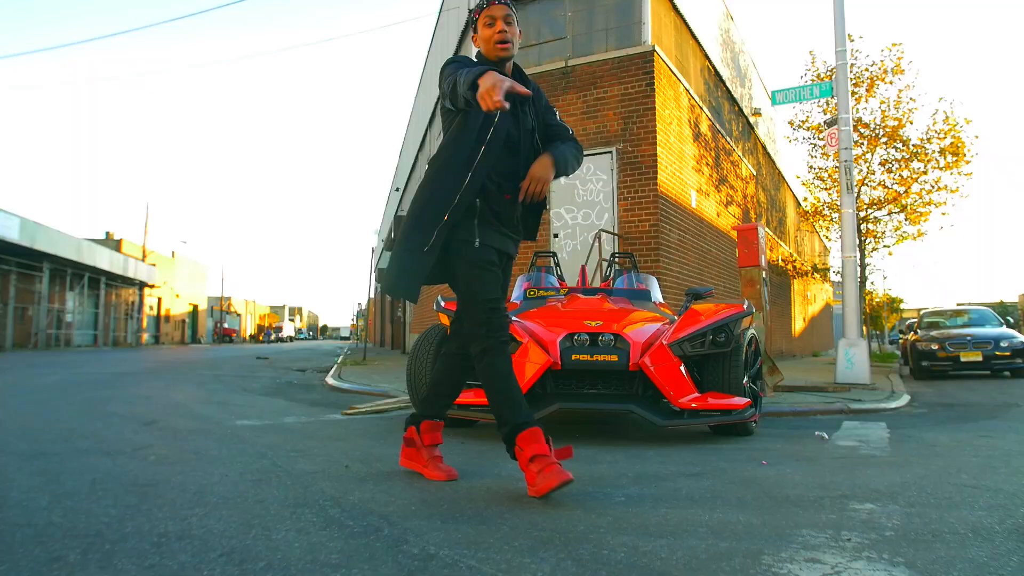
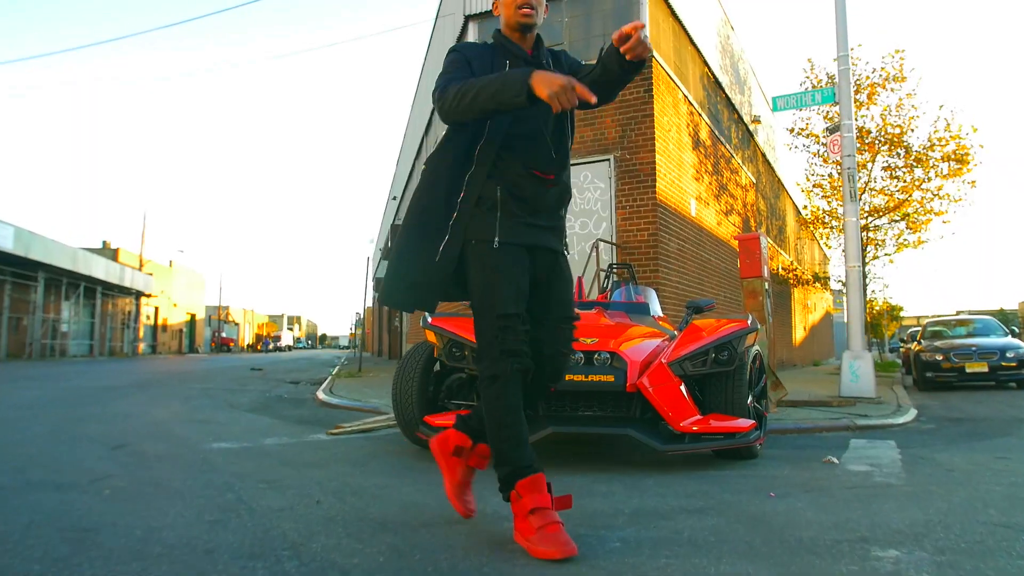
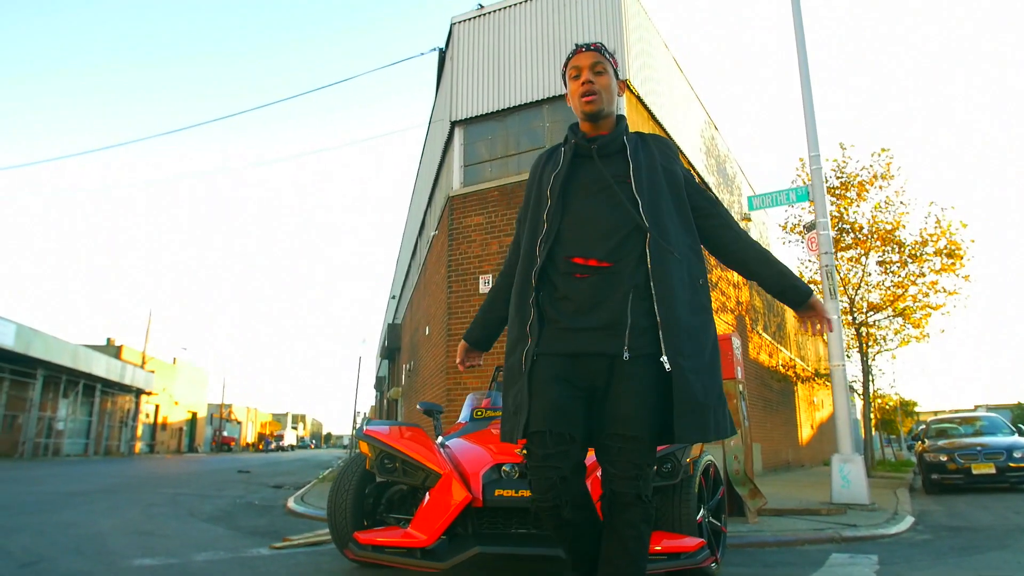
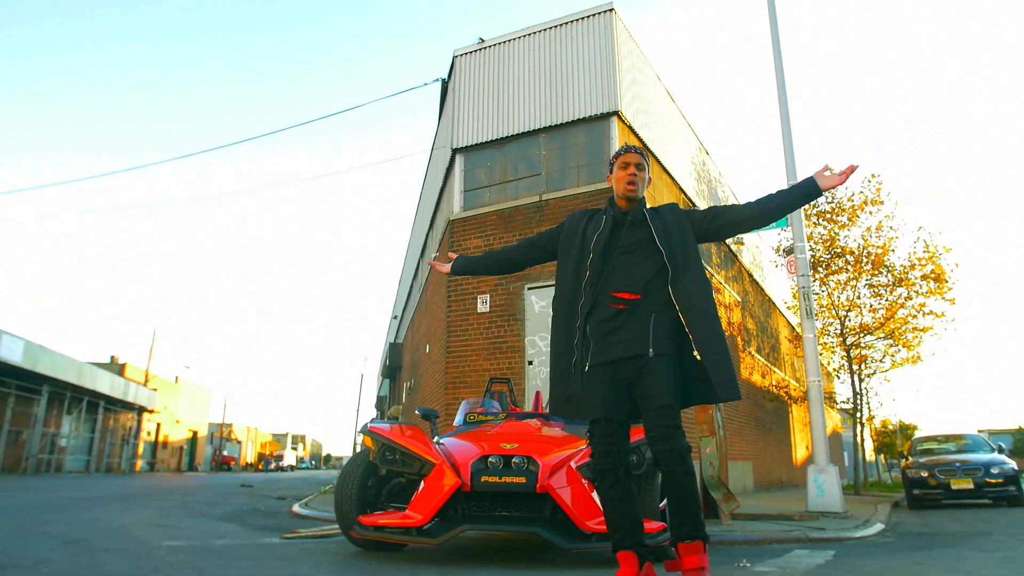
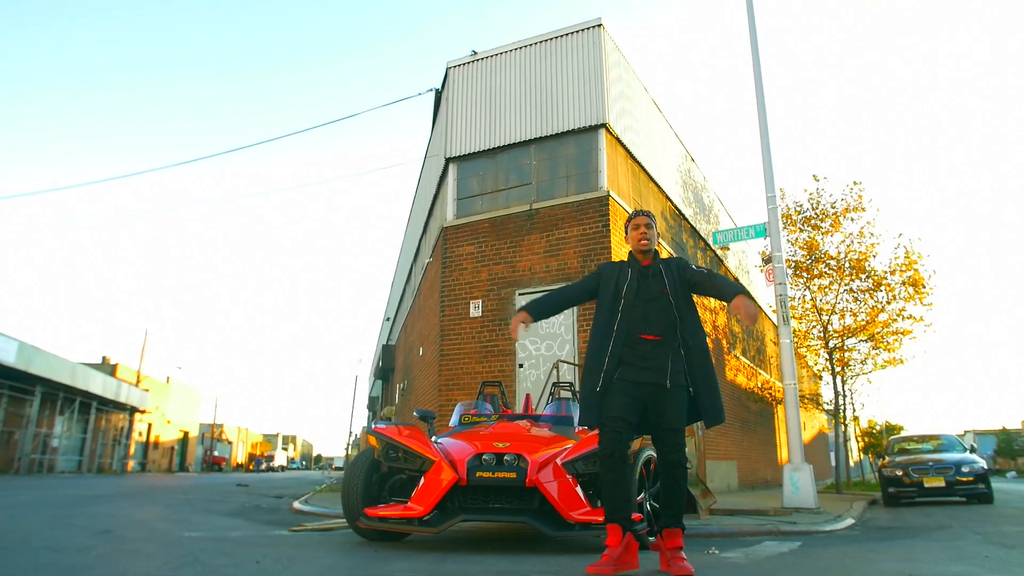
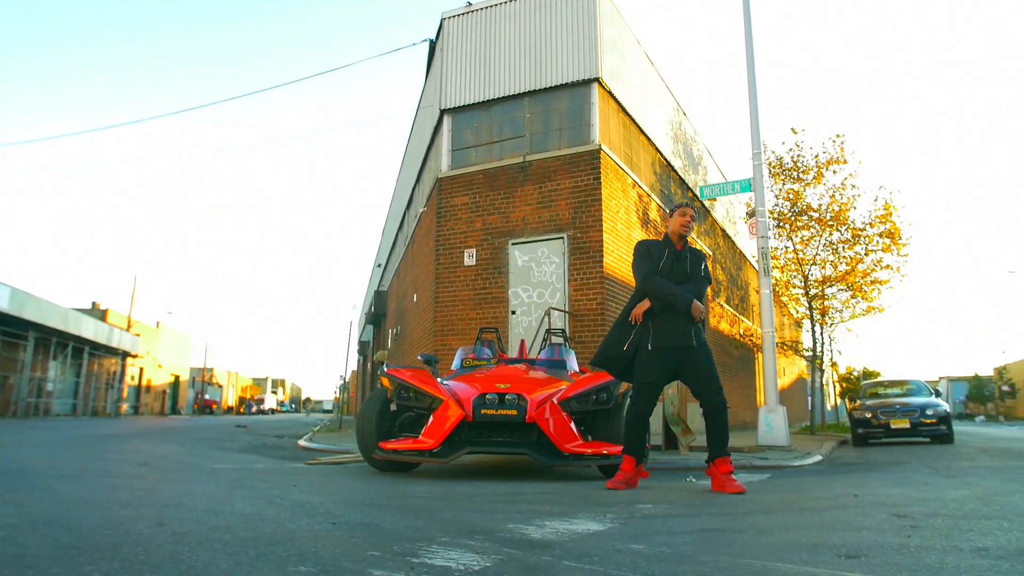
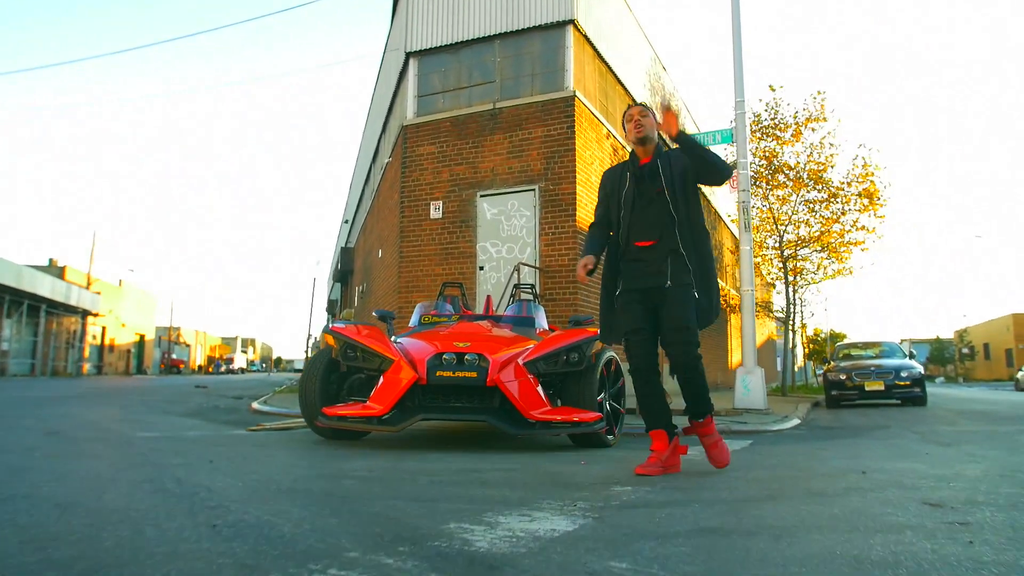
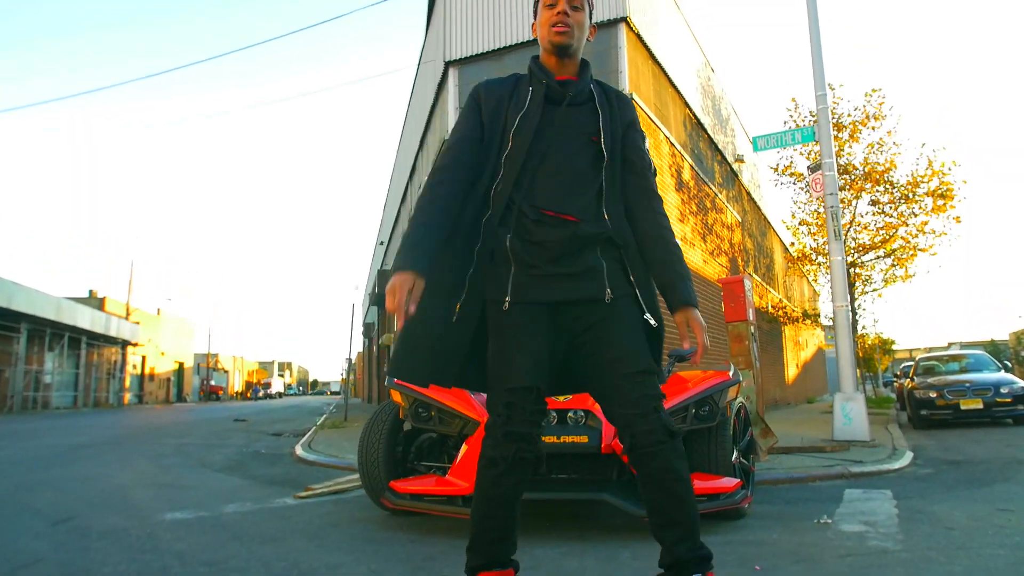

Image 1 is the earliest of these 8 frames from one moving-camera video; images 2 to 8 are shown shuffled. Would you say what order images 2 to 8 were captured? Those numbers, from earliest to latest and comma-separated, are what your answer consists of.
2, 8, 3, 4, 5, 6, 7
